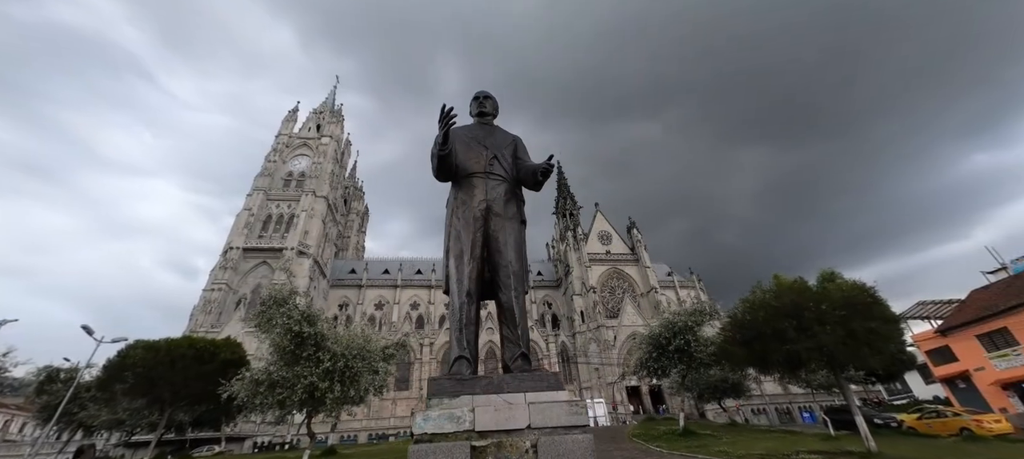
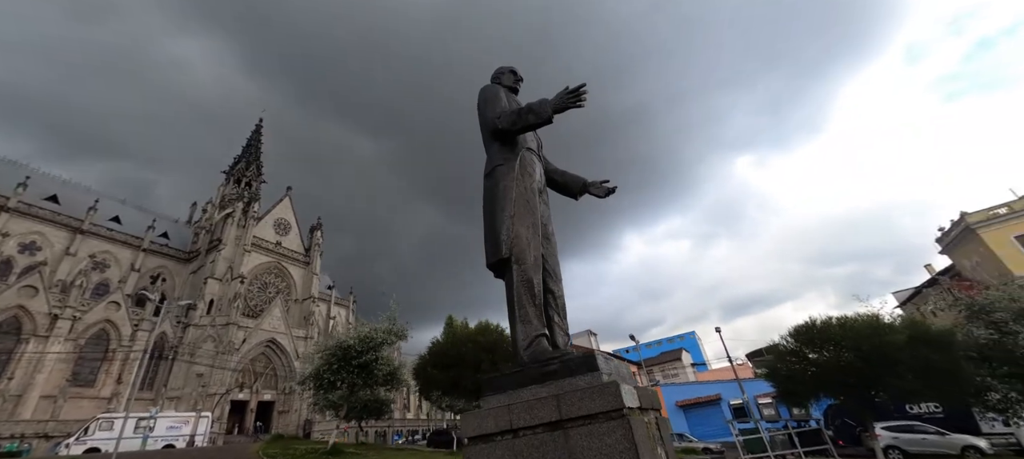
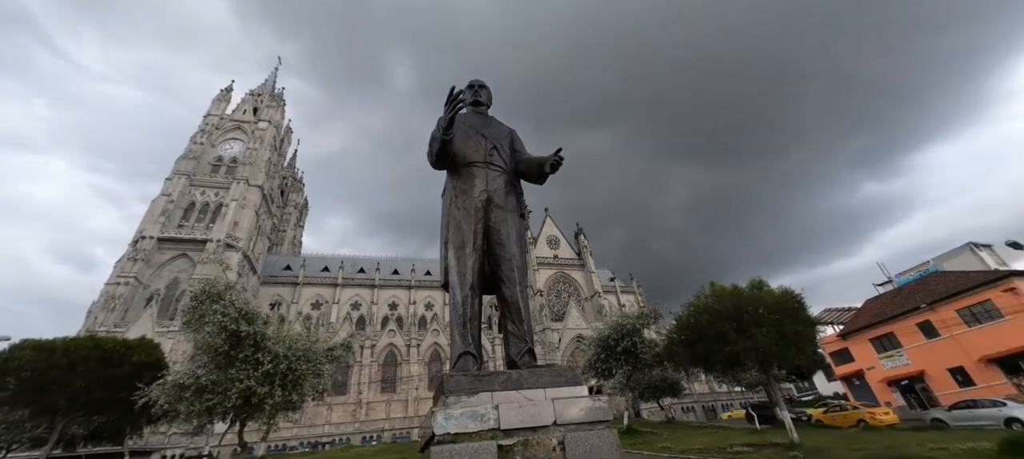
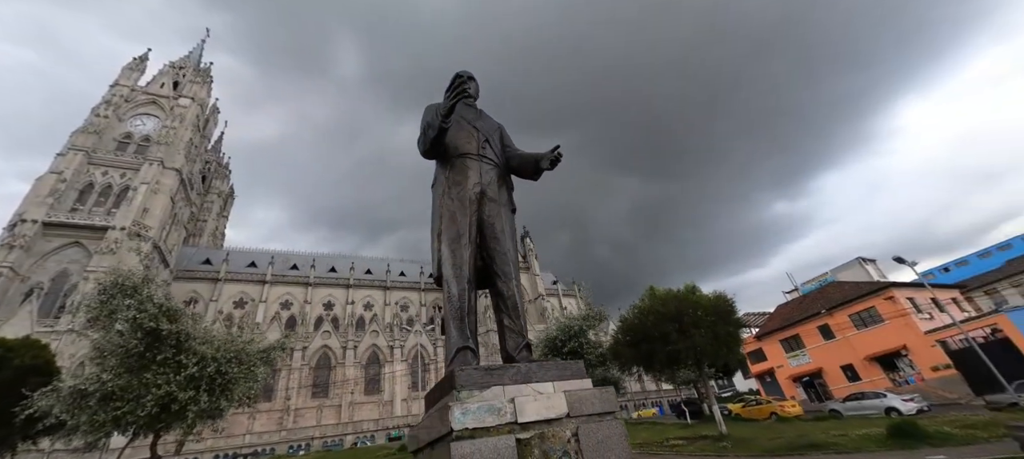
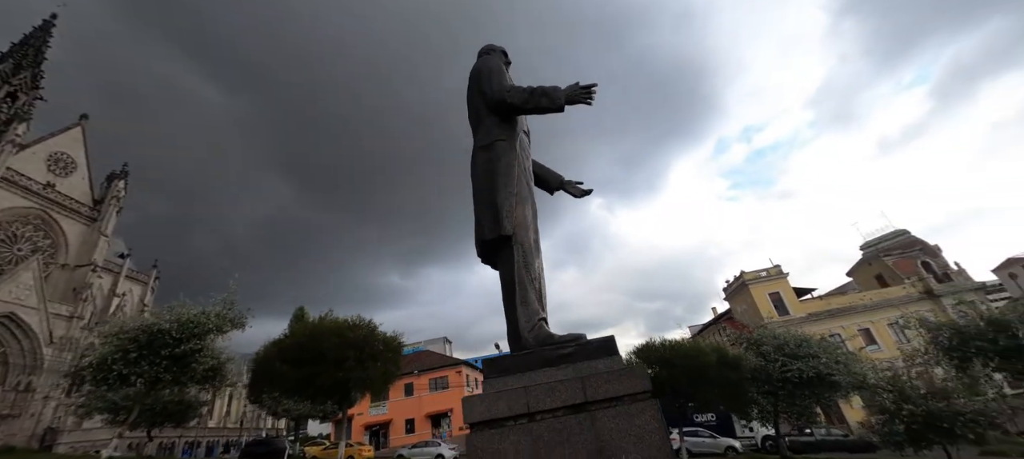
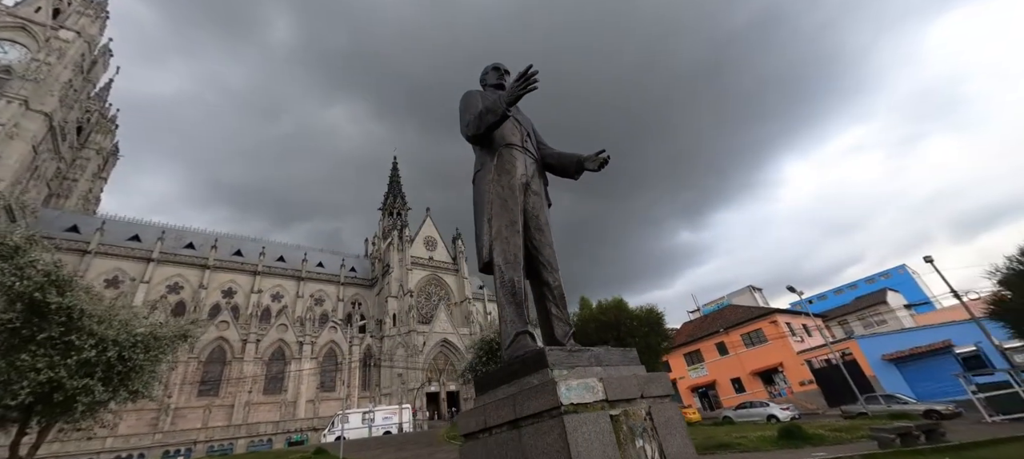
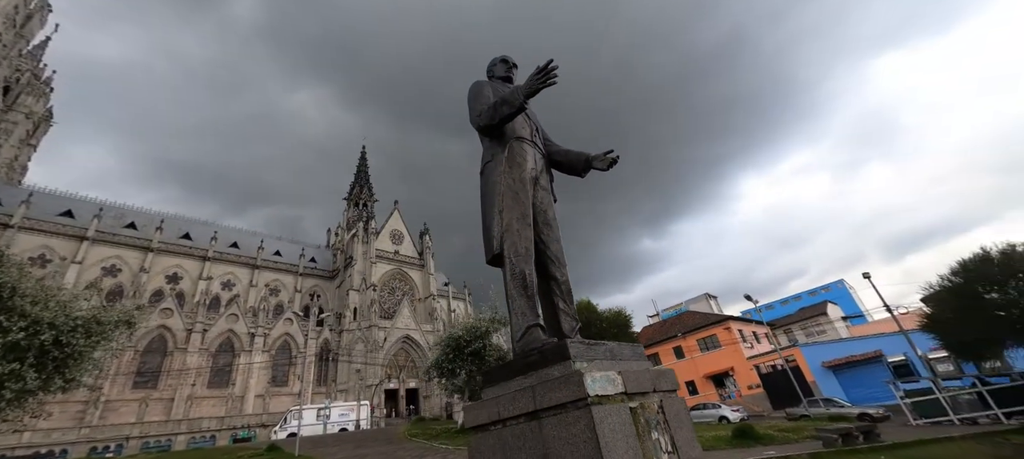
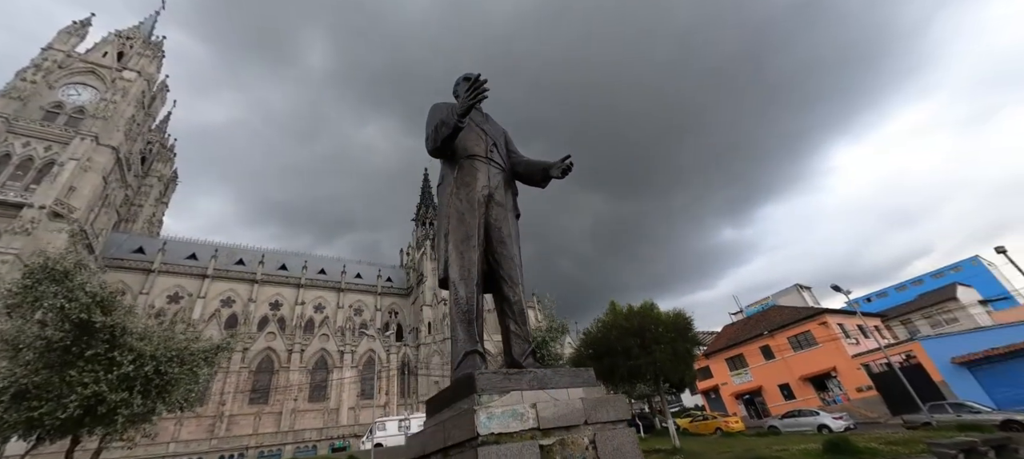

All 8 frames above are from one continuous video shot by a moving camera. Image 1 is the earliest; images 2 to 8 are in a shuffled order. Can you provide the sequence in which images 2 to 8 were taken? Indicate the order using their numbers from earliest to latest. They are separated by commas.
3, 4, 8, 6, 7, 2, 5
